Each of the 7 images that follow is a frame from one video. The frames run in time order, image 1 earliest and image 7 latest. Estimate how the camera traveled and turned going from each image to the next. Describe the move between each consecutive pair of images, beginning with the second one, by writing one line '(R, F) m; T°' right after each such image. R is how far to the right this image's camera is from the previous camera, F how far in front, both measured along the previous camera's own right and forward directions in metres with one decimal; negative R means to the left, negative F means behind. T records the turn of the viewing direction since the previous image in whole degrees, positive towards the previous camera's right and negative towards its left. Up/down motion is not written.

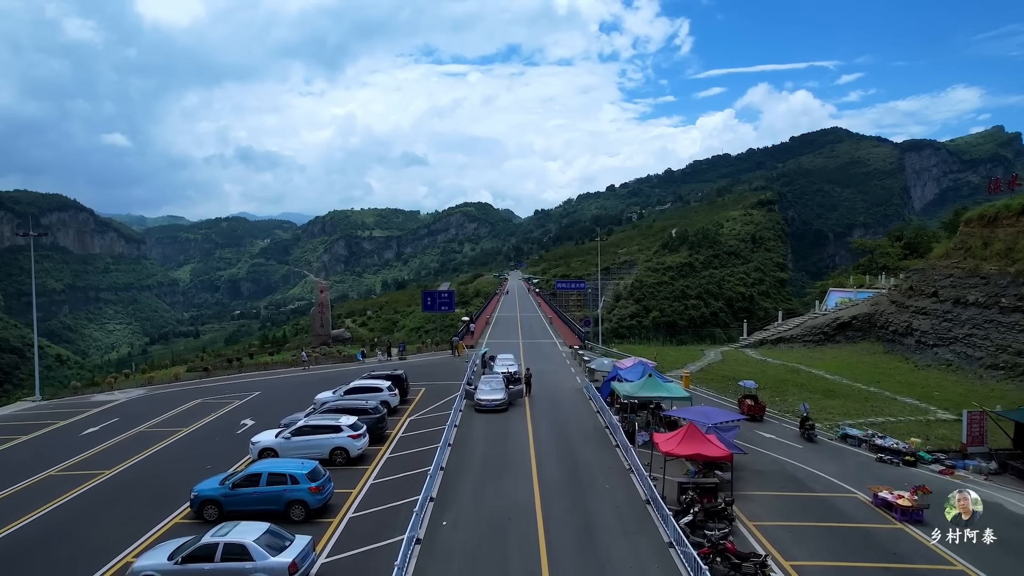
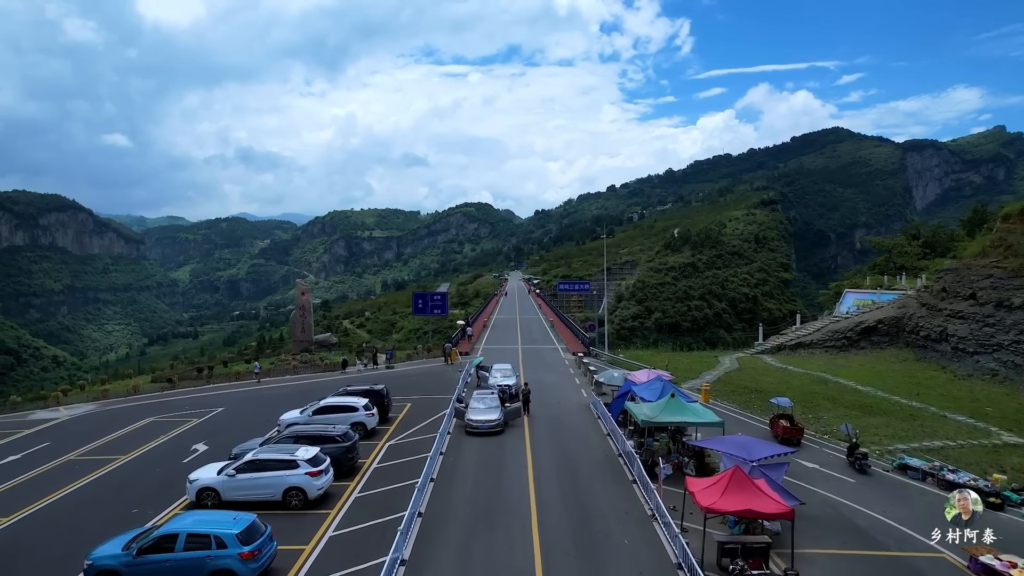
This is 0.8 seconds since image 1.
(+0.1, +2.4) m; 0°
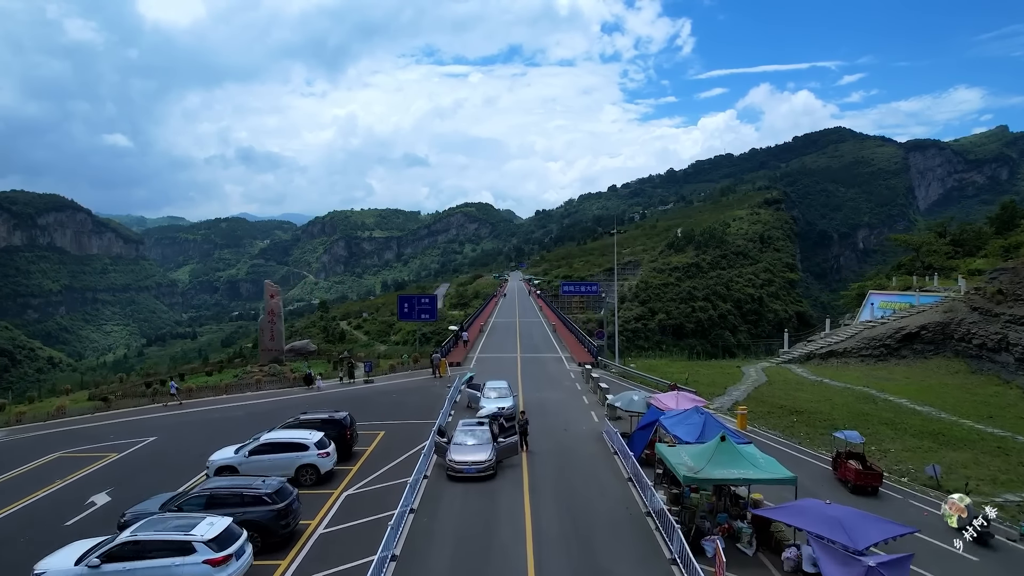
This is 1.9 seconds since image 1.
(+0.1, +3.2) m; 0°
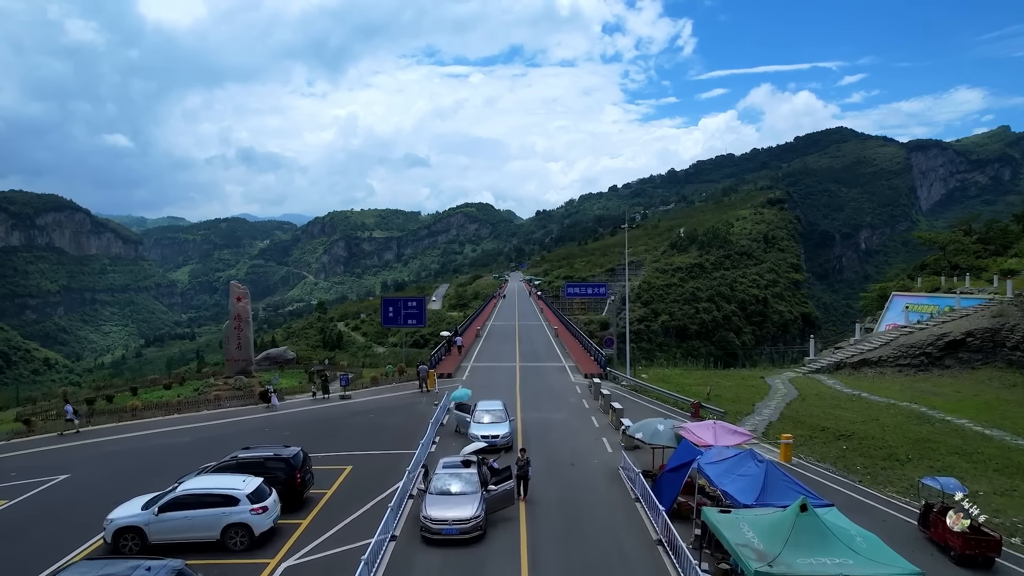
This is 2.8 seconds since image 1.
(+0.1, +2.7) m; 0°
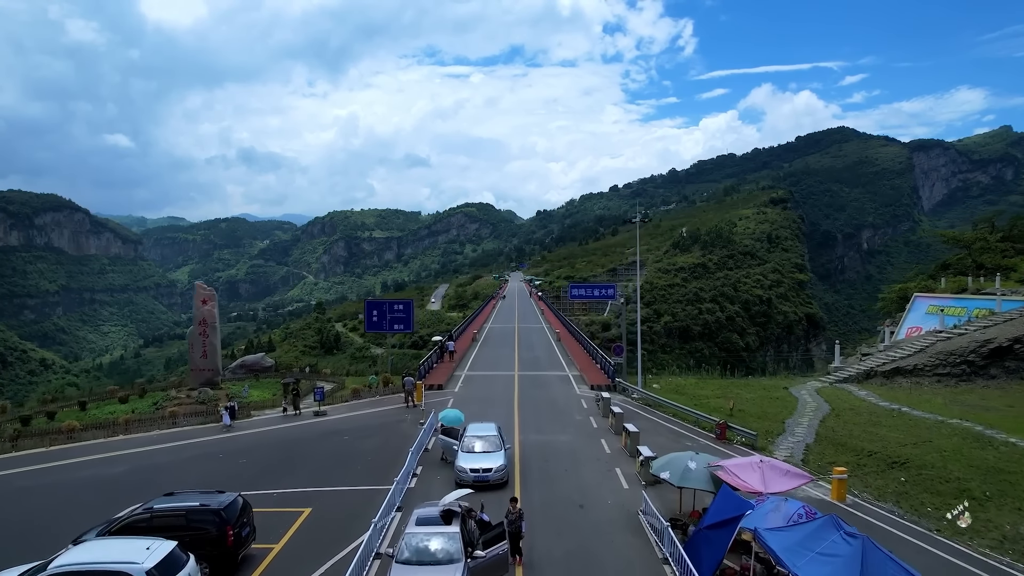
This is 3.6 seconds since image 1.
(+0.1, +2.3) m; 0°
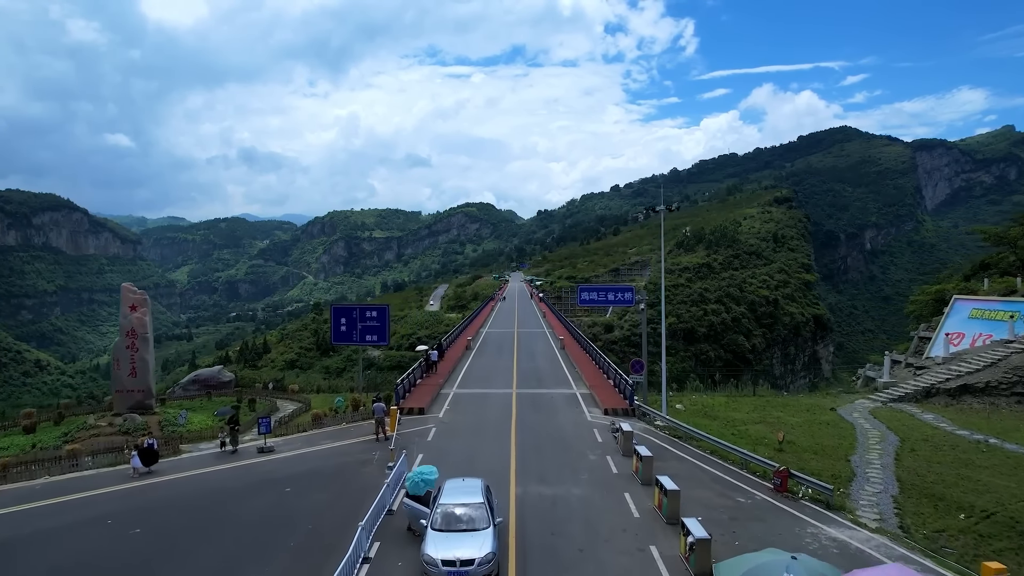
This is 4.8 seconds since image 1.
(+0.1, +3.5) m; 0°
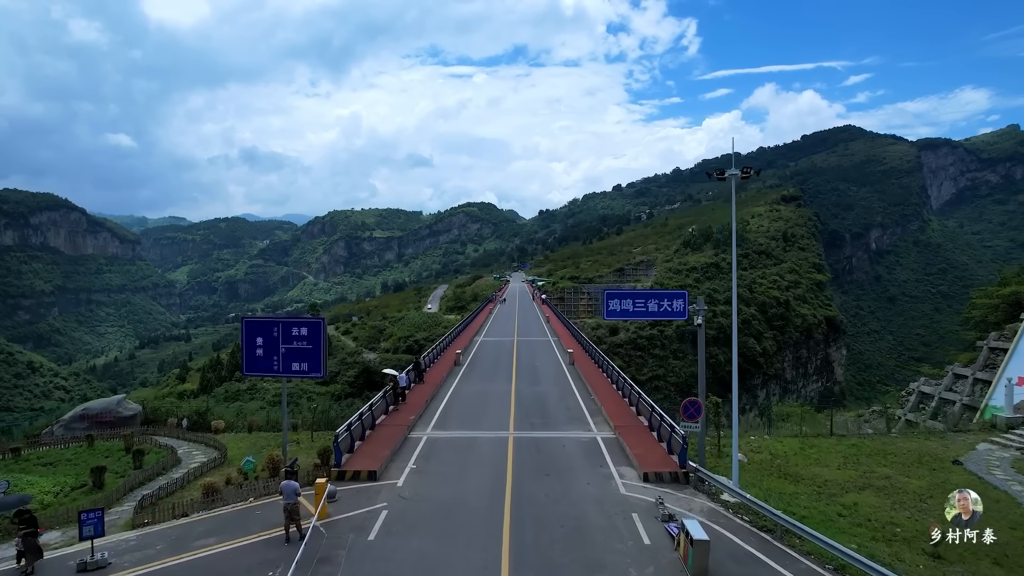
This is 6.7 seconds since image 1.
(+0.1, +5.4) m; 0°
